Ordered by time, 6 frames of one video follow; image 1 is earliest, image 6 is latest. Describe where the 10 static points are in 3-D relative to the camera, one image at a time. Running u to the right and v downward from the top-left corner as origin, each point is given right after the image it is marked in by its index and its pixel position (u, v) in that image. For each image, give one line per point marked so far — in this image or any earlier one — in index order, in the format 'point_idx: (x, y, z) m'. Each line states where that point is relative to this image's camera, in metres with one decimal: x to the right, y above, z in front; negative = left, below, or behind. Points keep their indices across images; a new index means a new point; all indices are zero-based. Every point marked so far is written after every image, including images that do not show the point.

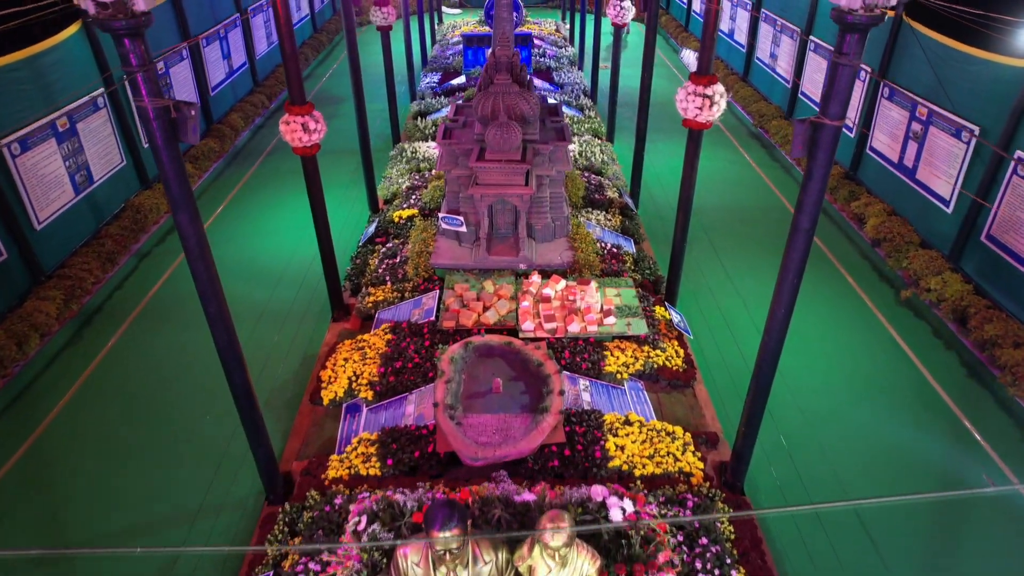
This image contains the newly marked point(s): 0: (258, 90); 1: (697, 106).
0: (-6.9, +5.3, +17.3) m
1: (+2.3, +2.2, +7.9) m
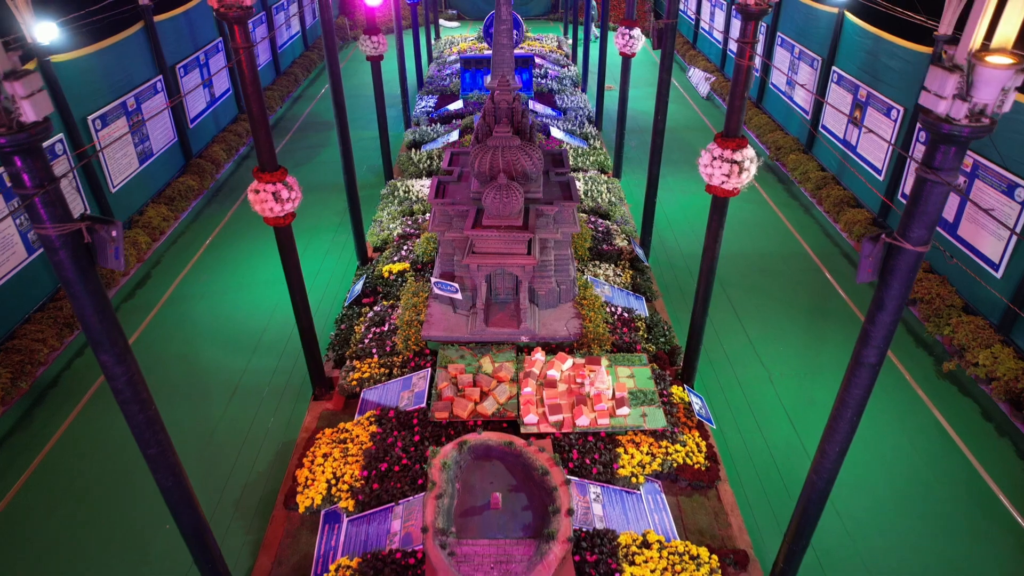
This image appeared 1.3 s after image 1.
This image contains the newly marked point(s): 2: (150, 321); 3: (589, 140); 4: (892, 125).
0: (-6.9, +4.3, +16.4) m
1: (+2.3, +1.2, +6.9) m
2: (-5.8, -0.5, +10.2) m
3: (+1.9, +3.6, +15.5) m
4: (+6.5, +2.8, +11.0) m
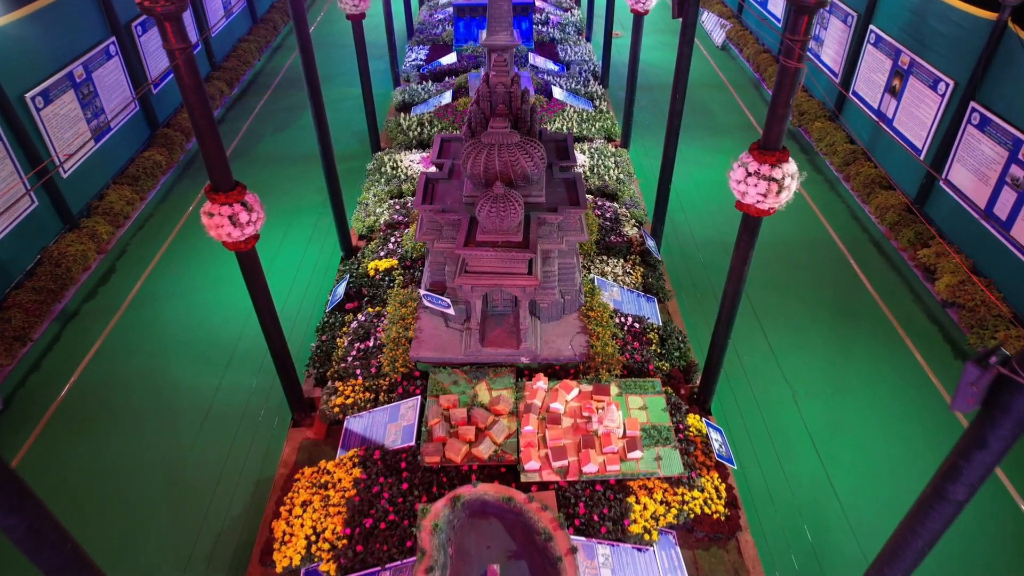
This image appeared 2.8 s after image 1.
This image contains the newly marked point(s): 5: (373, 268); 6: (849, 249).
0: (-6.9, +4.9, +14.9) m
1: (+2.3, +0.9, +5.9) m
2: (-5.8, -0.5, +9.3) m
3: (+1.8, +4.1, +14.1) m
4: (+6.5, +2.9, +9.8) m
5: (-2.0, +0.3, +9.4) m
6: (+5.5, +0.6, +10.4) m
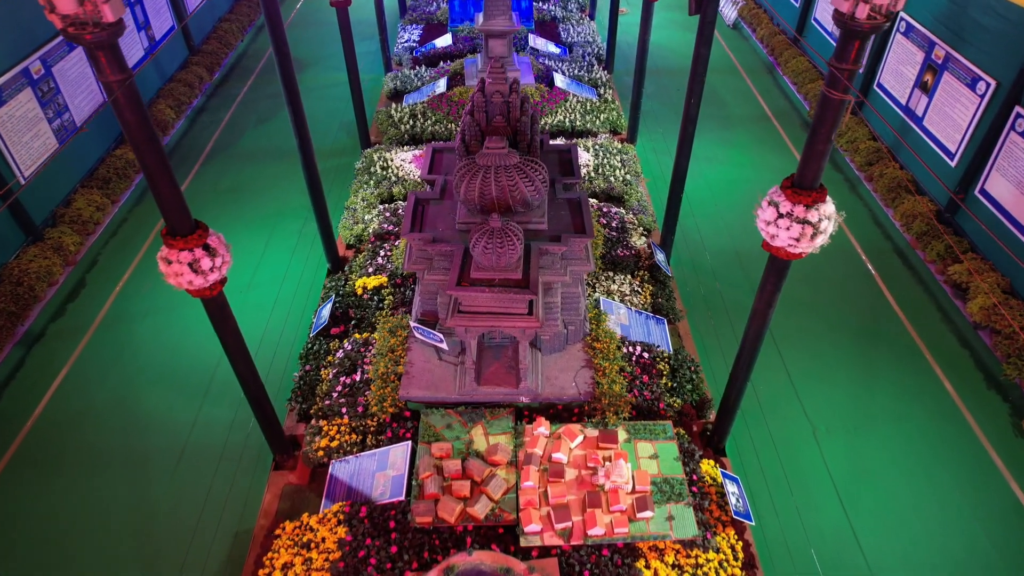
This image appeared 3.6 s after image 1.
0: (-6.9, +5.0, +13.9) m
1: (+2.3, +0.4, +5.1) m
2: (-5.8, -0.8, +8.7) m
3: (+1.8, +4.1, +13.2) m
4: (+6.4, +2.6, +8.9) m
5: (-2.1, 0.0, +8.7) m
6: (+5.5, +0.4, +9.7) m
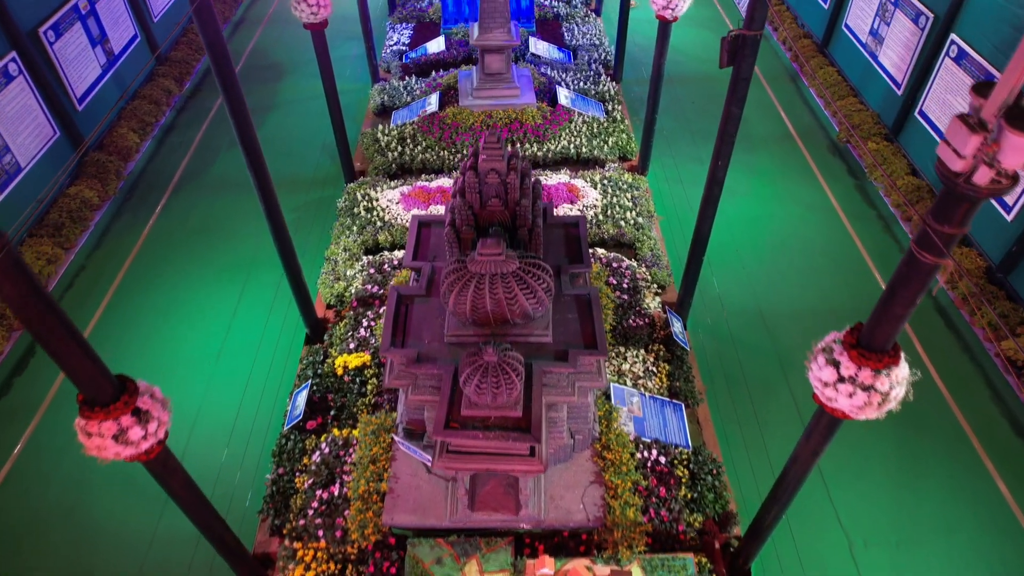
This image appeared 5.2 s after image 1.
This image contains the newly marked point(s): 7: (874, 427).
0: (-7.0, +4.3, +12.7) m
1: (+2.2, -0.8, +4.2) m
2: (-5.8, -1.8, +7.7) m
3: (+1.8, +3.4, +12.0) m
4: (+6.4, +1.7, +7.8) m
5: (-2.1, -0.9, +7.7) m
6: (+5.5, -0.5, +8.7) m
7: (+4.3, -1.7, +7.7) m
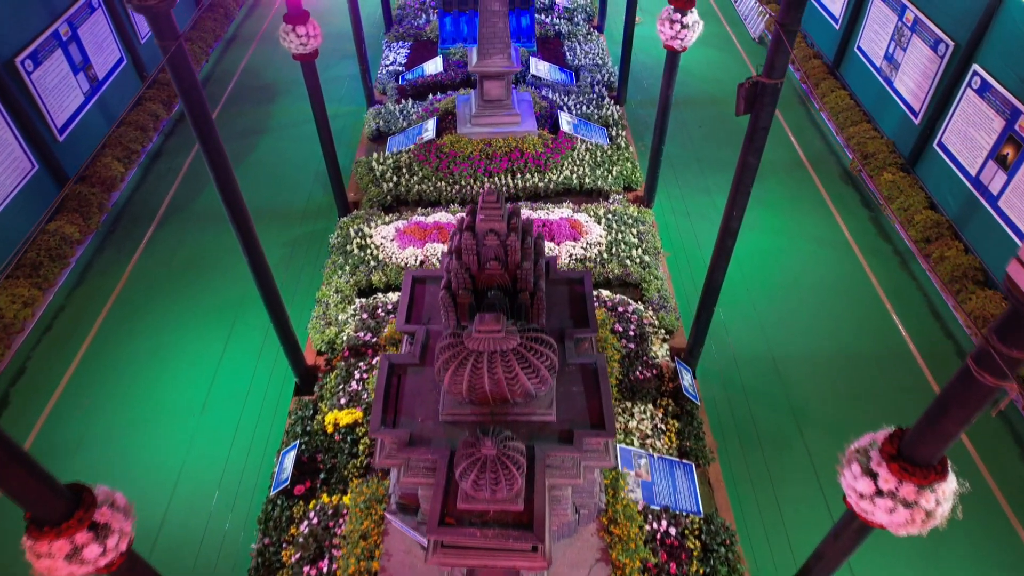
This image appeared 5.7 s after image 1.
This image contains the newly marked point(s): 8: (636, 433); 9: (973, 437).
0: (-7.0, +3.7, +12.2) m
1: (+2.2, -1.4, +3.7) m
2: (-5.8, -2.4, +7.3) m
3: (+1.8, +2.8, +11.5) m
4: (+6.4, +1.1, +7.4) m
5: (-2.1, -1.5, +7.3) m
6: (+5.5, -1.1, +8.3) m
7: (+4.3, -2.3, +7.3) m
8: (+1.4, -1.6, +7.2) m
9: (+5.5, -1.8, +7.7) m
